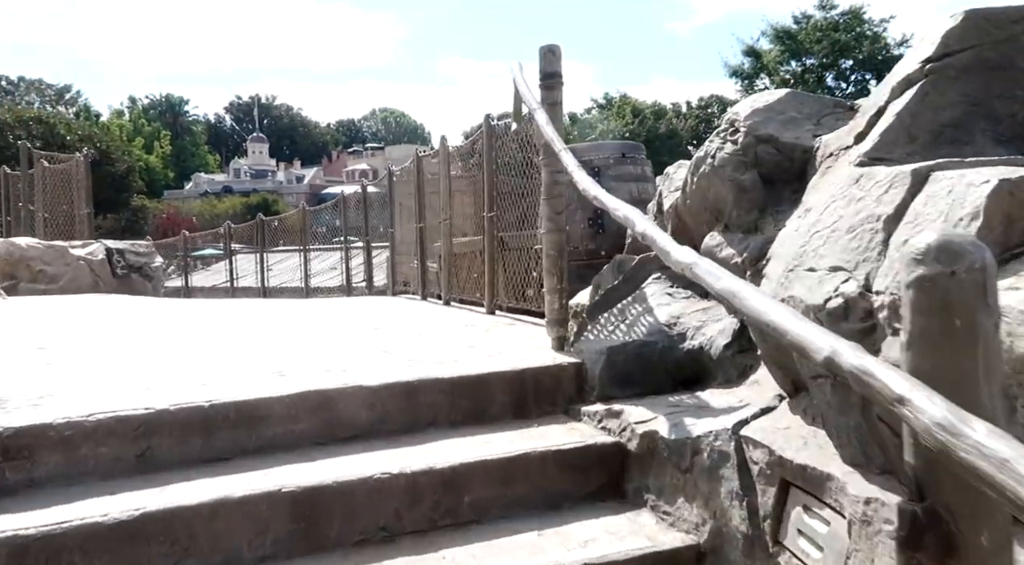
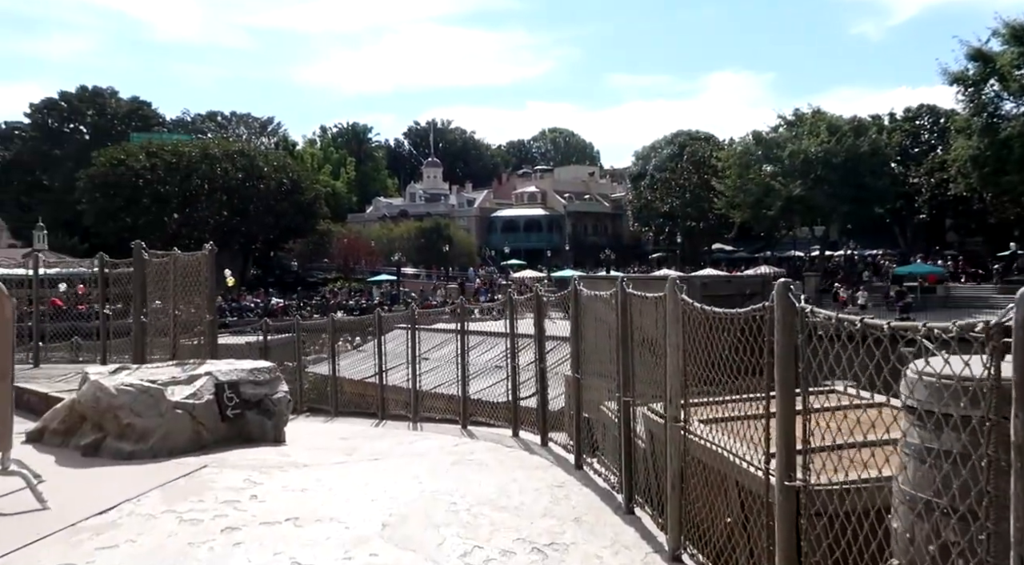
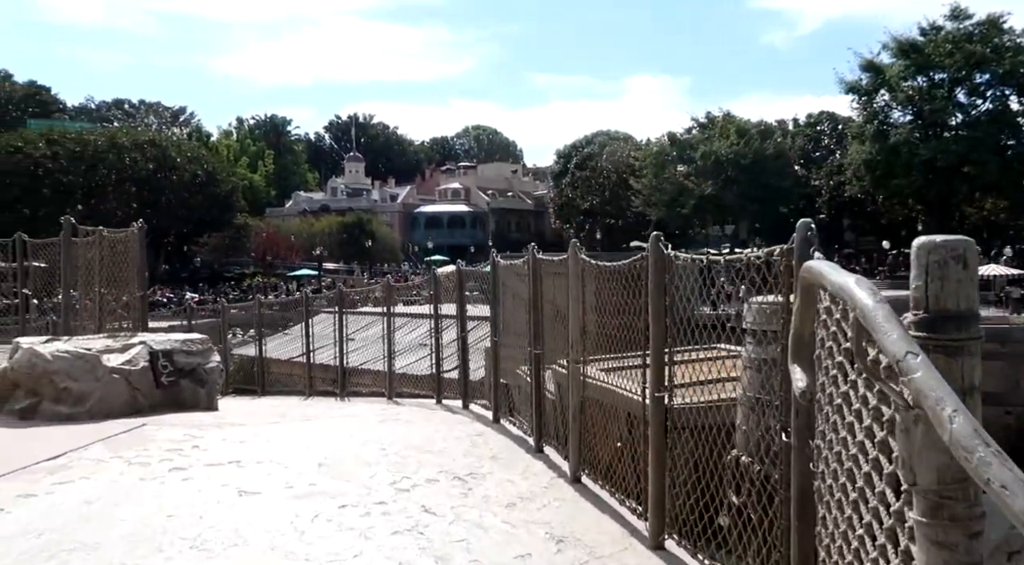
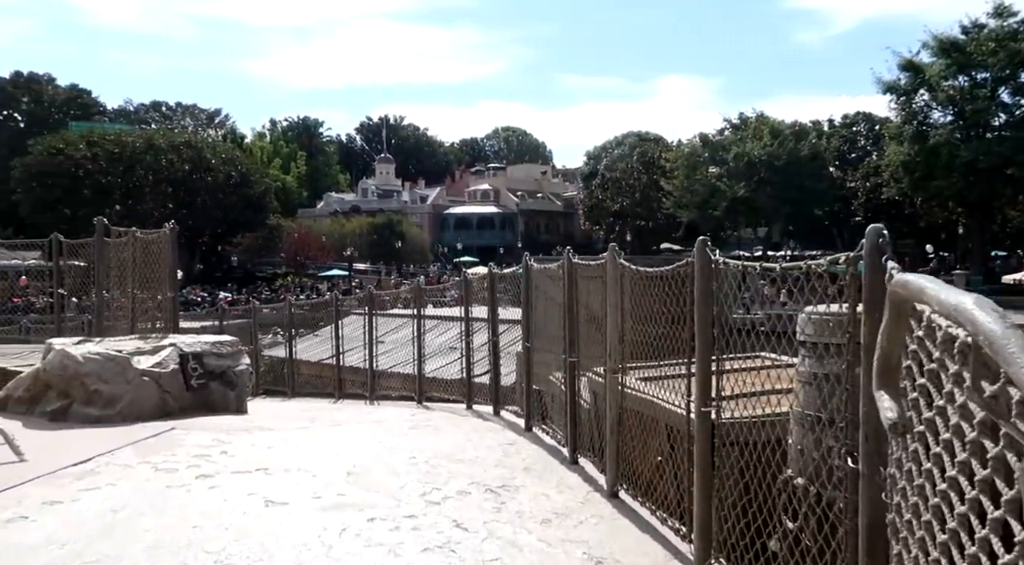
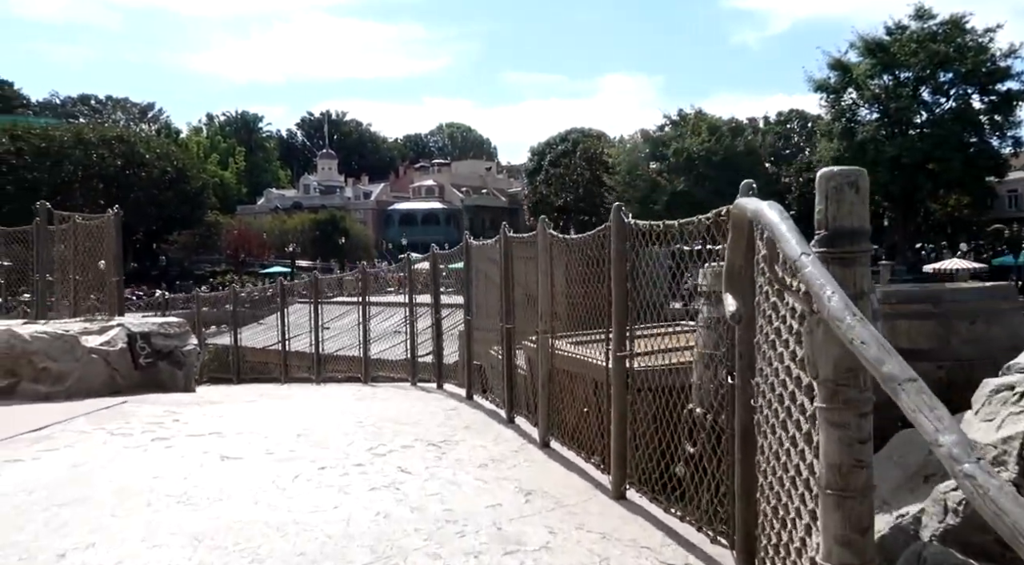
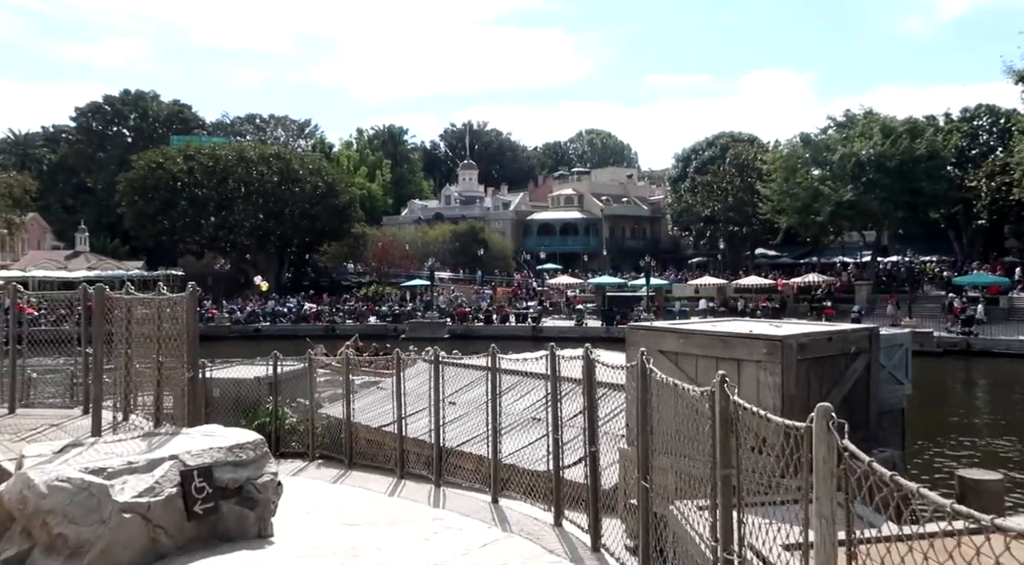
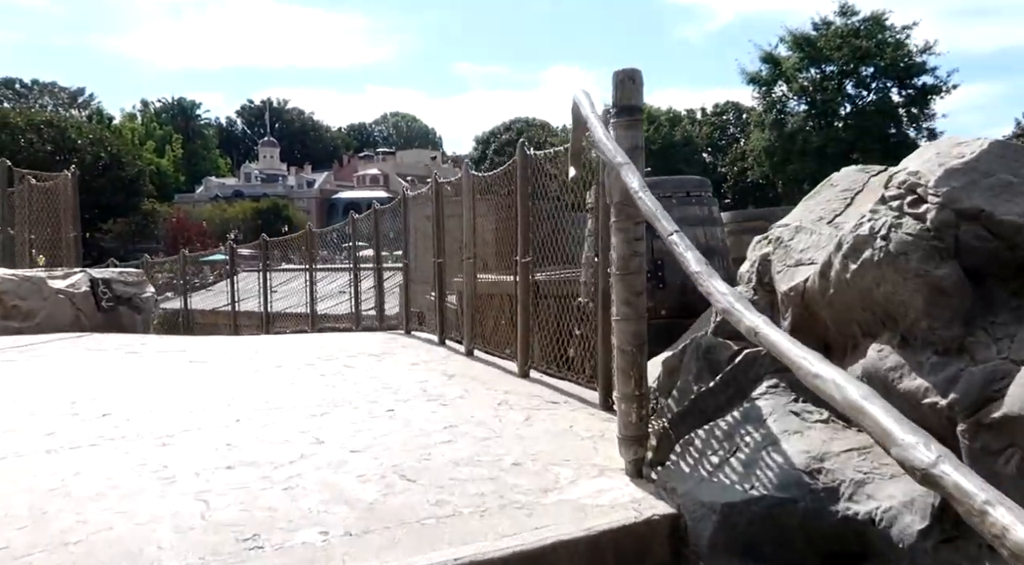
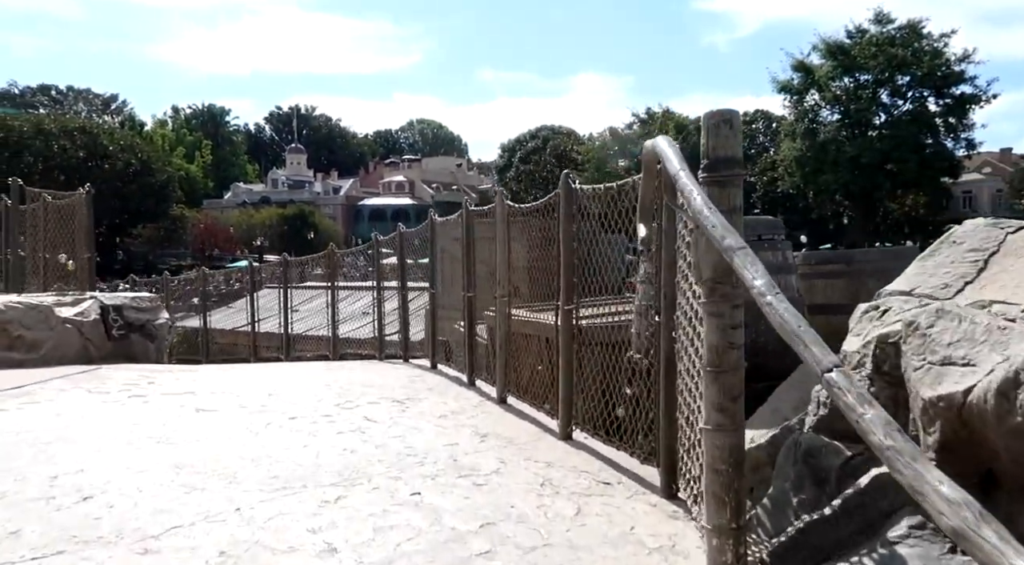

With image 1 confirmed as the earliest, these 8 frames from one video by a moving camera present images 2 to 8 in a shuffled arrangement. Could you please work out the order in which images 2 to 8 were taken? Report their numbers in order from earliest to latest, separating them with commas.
7, 8, 5, 3, 4, 2, 6
